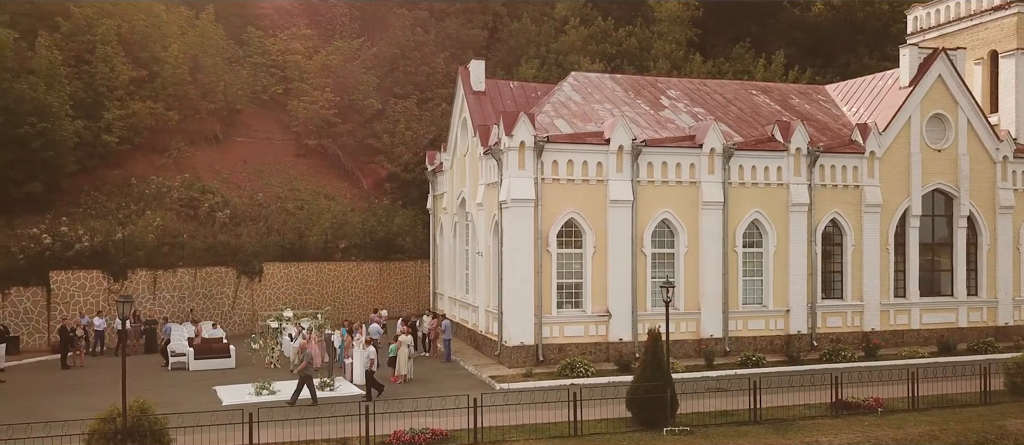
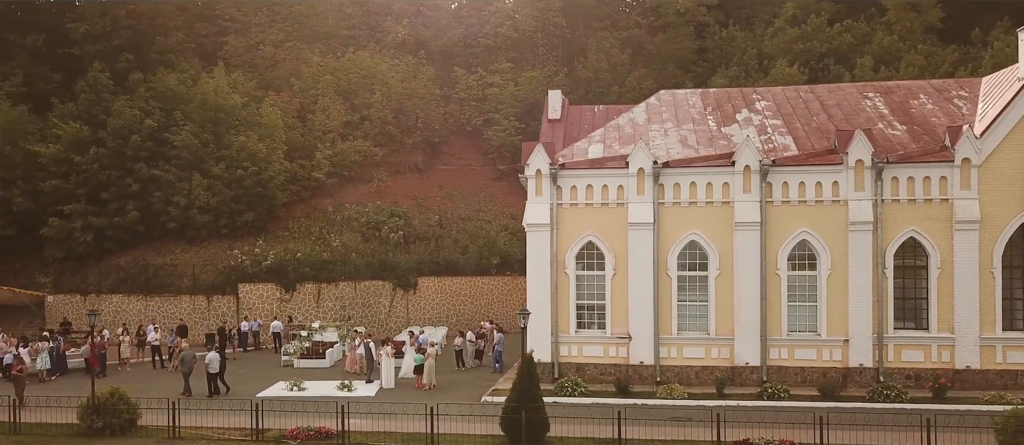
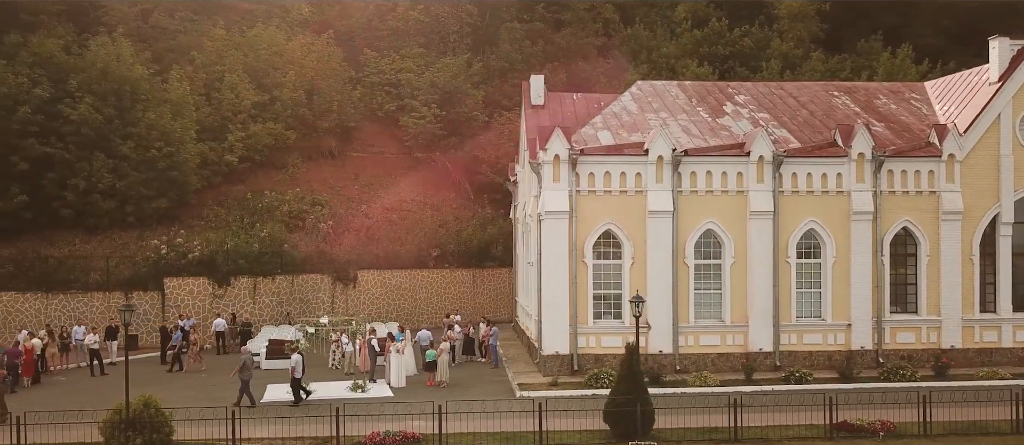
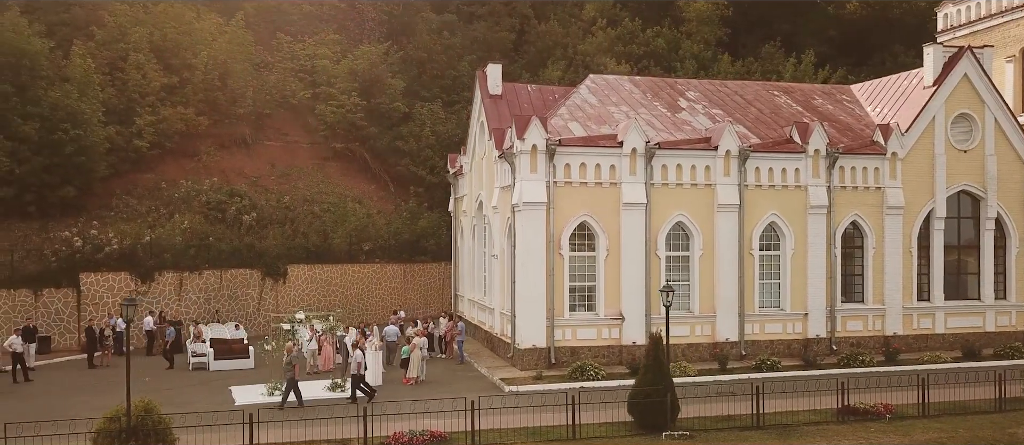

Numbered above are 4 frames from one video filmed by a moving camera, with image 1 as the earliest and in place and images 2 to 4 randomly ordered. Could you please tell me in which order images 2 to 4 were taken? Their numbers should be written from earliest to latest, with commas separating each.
4, 3, 2
